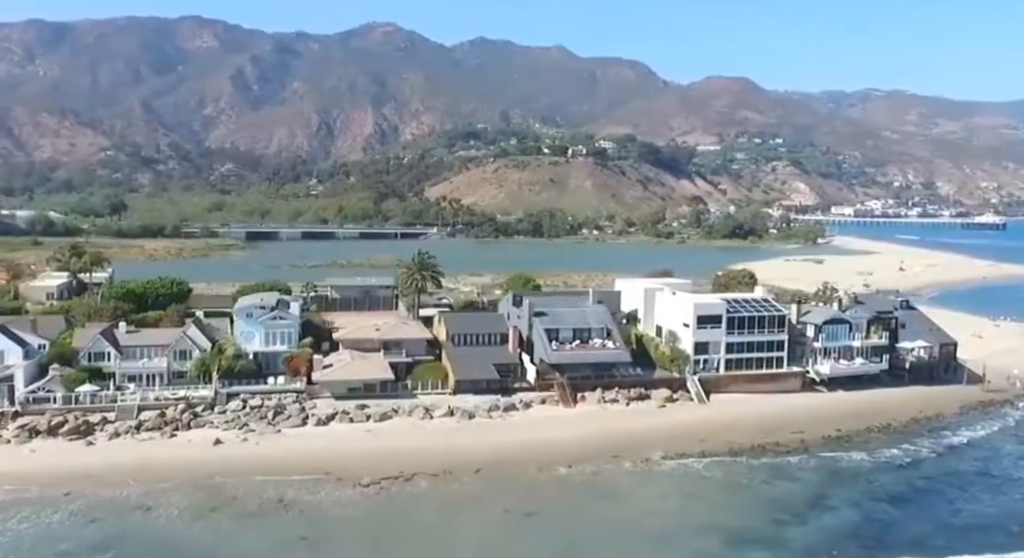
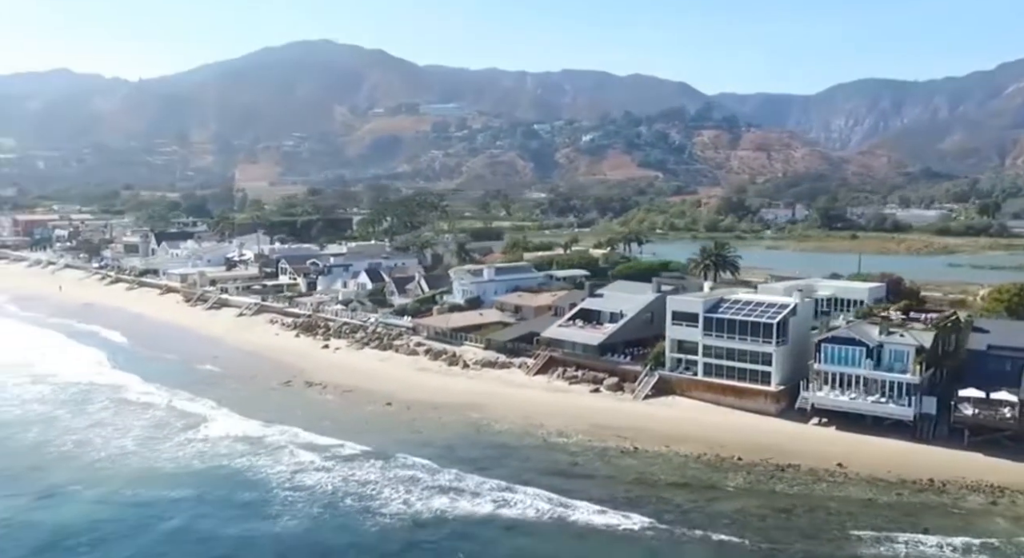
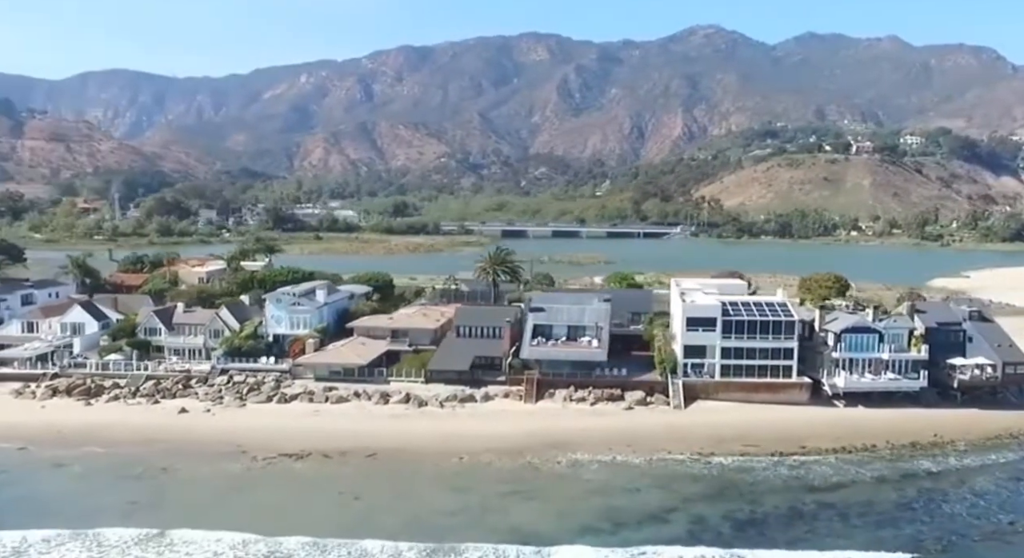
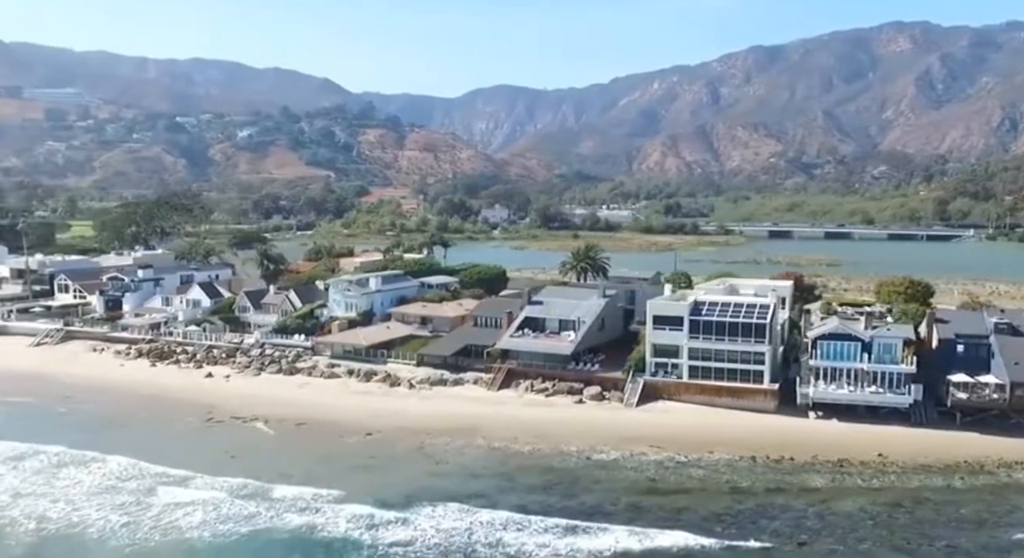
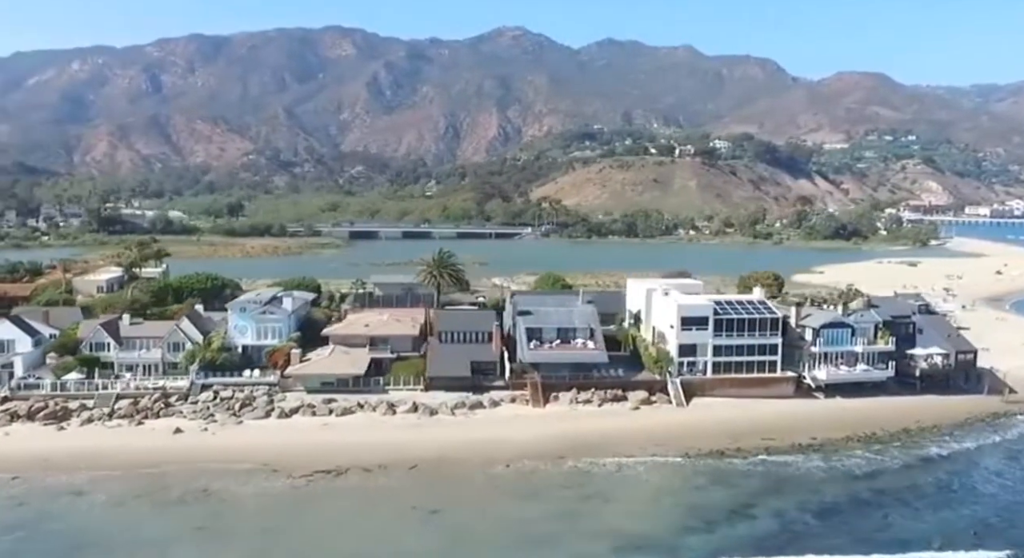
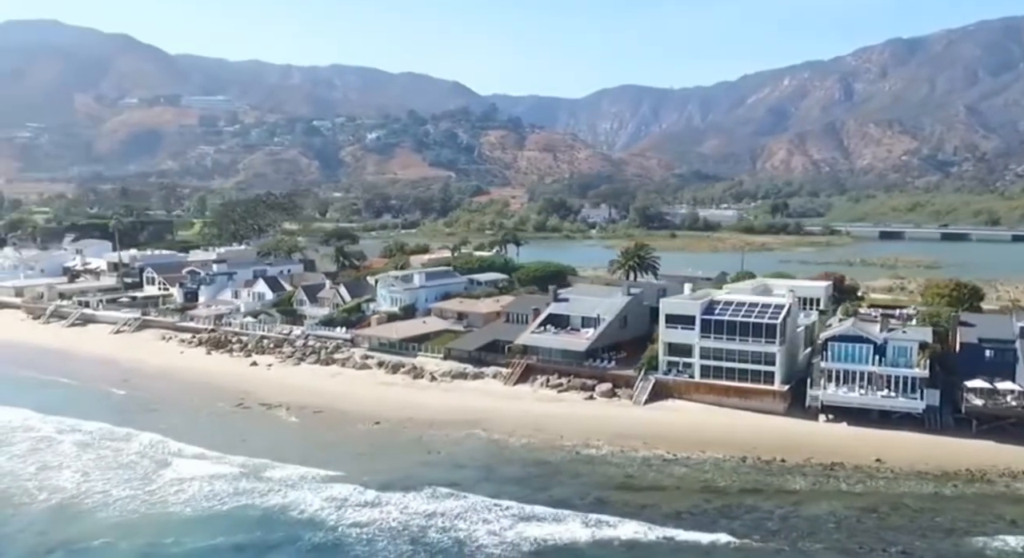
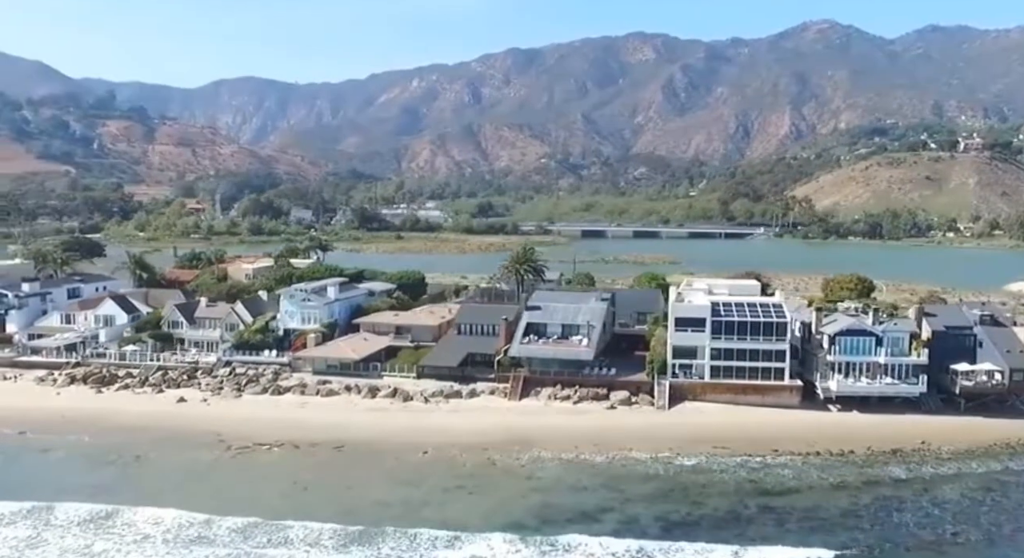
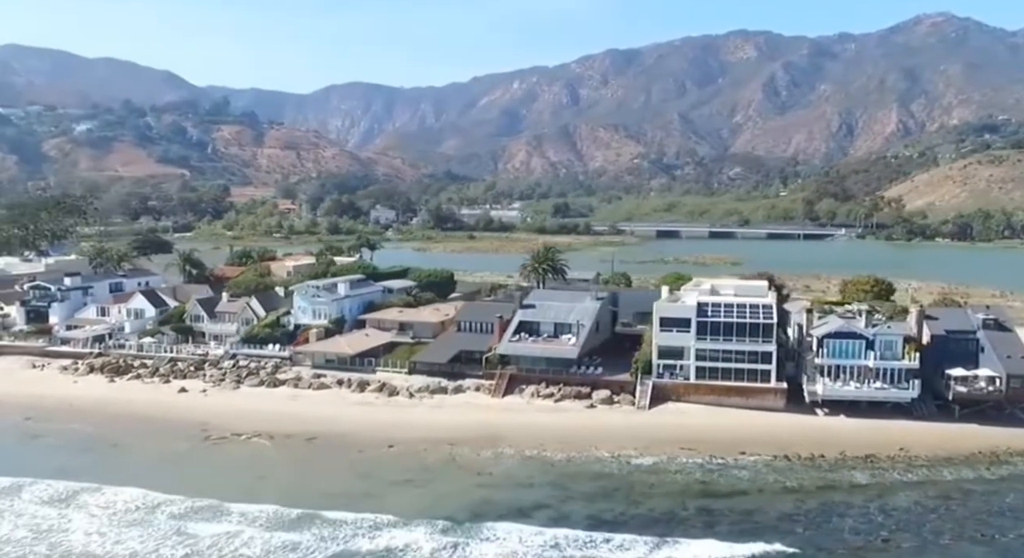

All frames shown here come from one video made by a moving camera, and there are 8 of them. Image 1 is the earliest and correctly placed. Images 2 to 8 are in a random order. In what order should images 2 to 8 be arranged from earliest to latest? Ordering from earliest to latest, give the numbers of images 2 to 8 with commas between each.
5, 3, 7, 8, 4, 6, 2
